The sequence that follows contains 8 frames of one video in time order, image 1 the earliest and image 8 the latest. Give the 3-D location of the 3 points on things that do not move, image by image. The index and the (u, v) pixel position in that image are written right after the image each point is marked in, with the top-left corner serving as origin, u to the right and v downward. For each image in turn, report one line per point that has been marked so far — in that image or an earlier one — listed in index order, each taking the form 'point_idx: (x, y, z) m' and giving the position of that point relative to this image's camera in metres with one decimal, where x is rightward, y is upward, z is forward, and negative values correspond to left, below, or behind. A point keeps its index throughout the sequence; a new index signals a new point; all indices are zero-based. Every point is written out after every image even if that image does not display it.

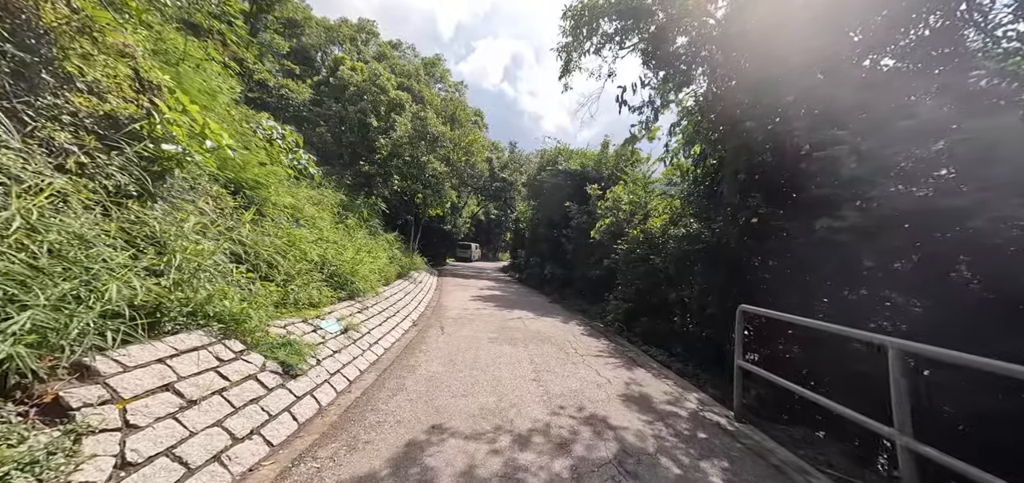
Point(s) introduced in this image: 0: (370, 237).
0: (-3.7, +0.1, +8.8) m
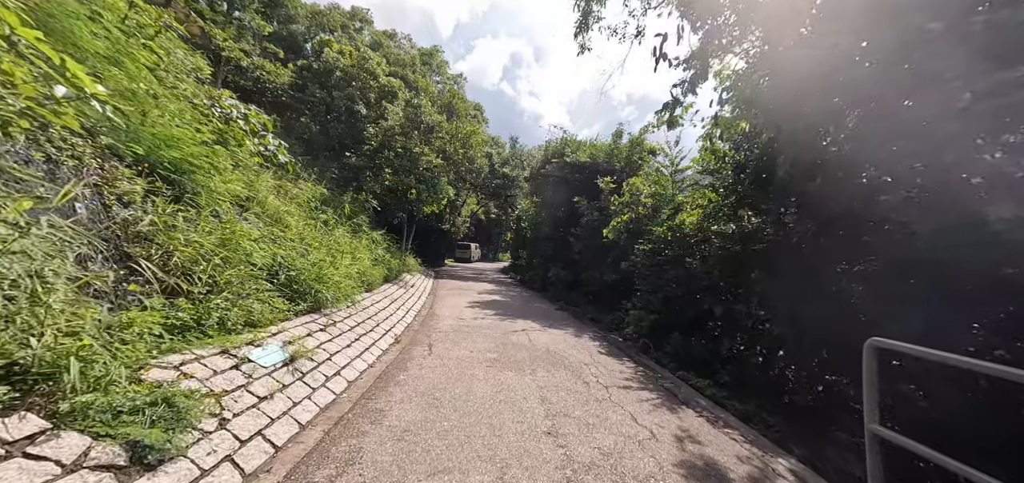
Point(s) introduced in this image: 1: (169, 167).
0: (-3.6, +0.1, +7.8) m
1: (-3.2, +0.7, +3.3) m
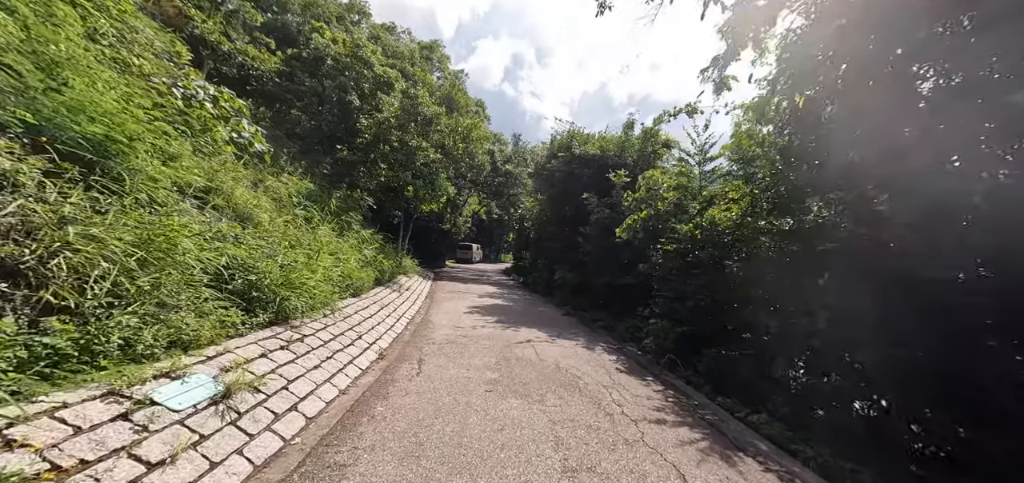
0: (-3.6, +0.1, +7.1) m
1: (-3.2, +0.7, +2.6) m
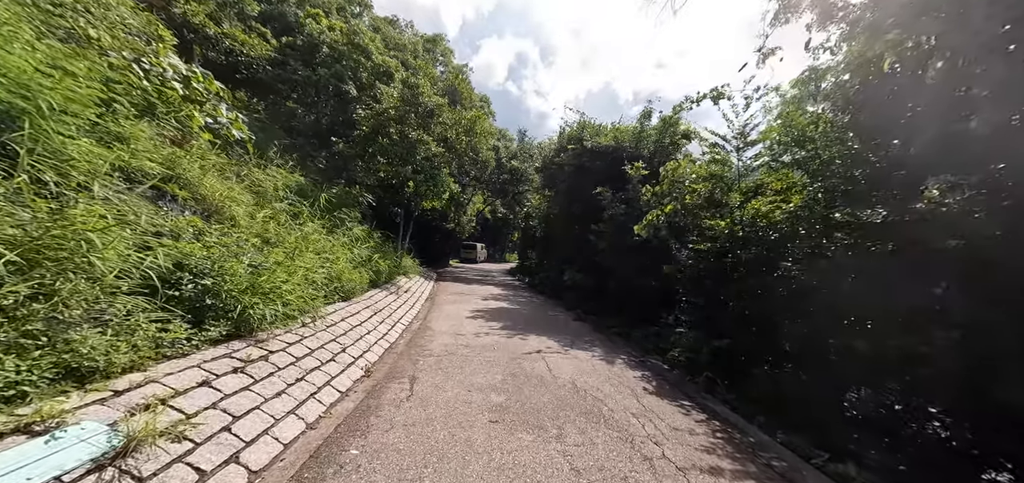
0: (-3.4, +0.1, +6.5) m
1: (-3.1, +0.8, +2.0) m
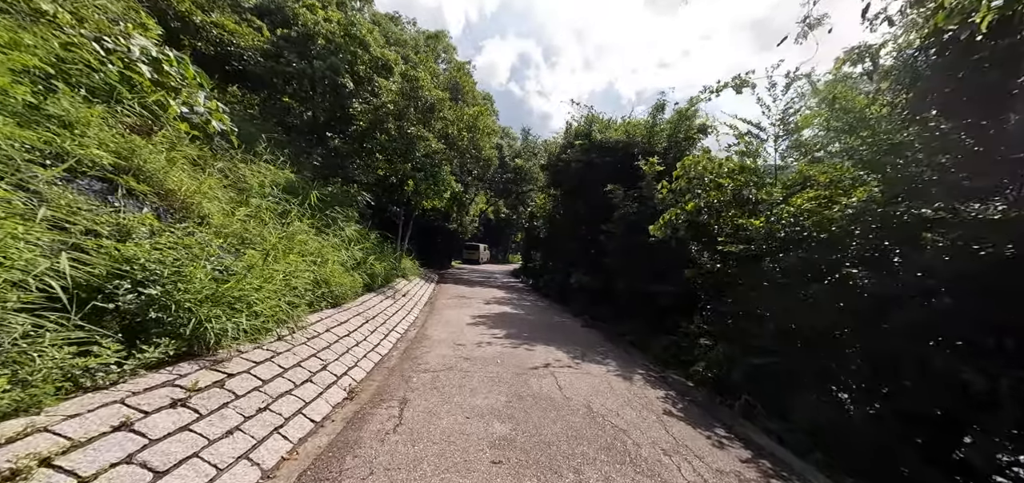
0: (-3.3, +0.1, +6.1) m
1: (-3.1, +0.8, +1.5) m
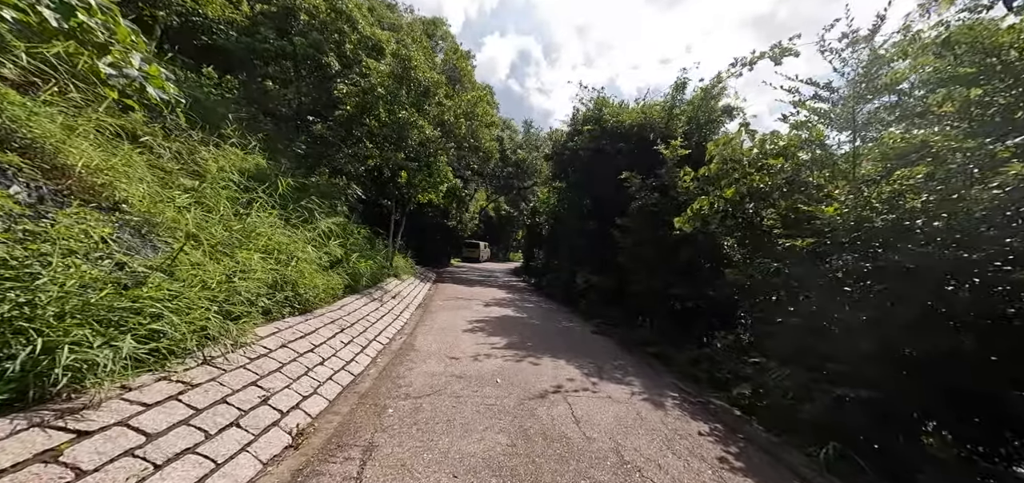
0: (-3.3, +0.2, +5.2) m
1: (-3.1, +0.8, +0.7) m
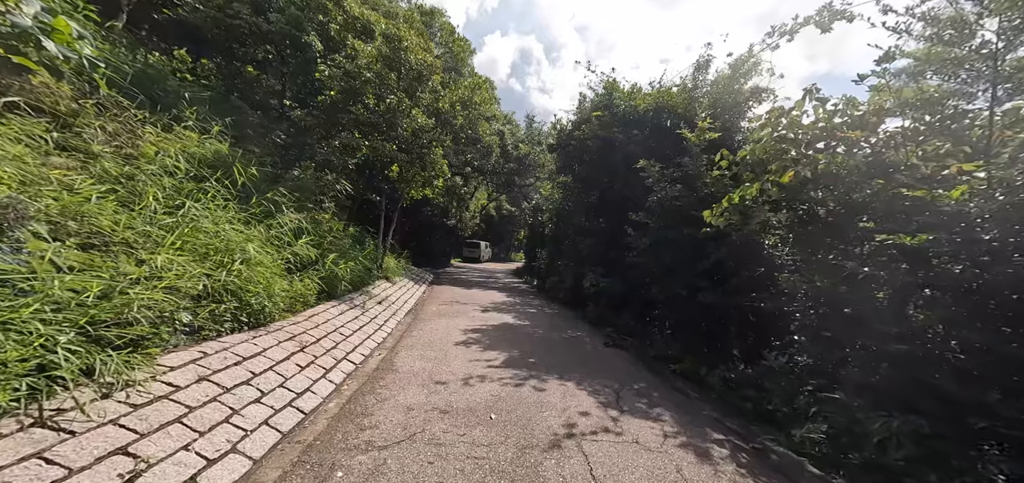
0: (-3.3, +0.2, +4.4) m
1: (-3.1, +0.8, -0.2) m
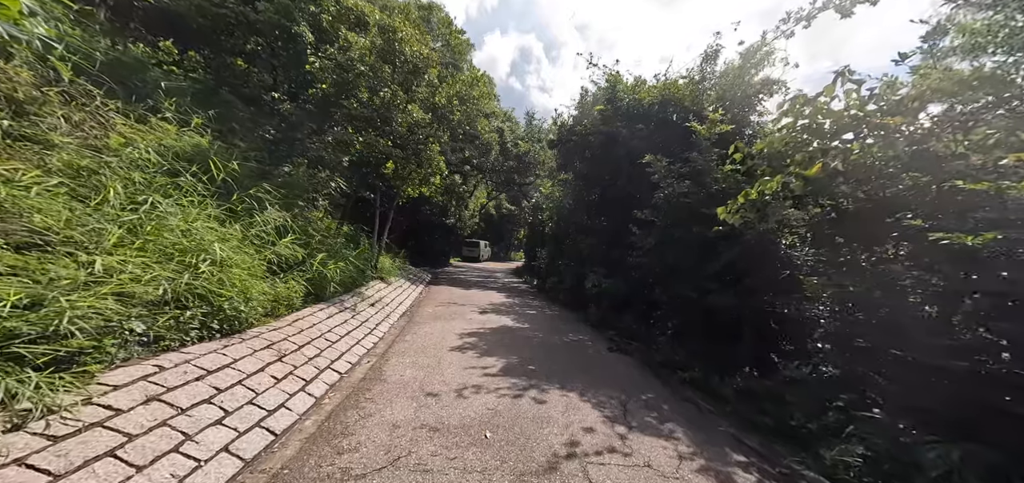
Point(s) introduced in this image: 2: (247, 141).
0: (-3.3, +0.2, +4.1) m
1: (-3.1, +0.8, -0.5) m
2: (-5.1, +2.0, +6.5) m
